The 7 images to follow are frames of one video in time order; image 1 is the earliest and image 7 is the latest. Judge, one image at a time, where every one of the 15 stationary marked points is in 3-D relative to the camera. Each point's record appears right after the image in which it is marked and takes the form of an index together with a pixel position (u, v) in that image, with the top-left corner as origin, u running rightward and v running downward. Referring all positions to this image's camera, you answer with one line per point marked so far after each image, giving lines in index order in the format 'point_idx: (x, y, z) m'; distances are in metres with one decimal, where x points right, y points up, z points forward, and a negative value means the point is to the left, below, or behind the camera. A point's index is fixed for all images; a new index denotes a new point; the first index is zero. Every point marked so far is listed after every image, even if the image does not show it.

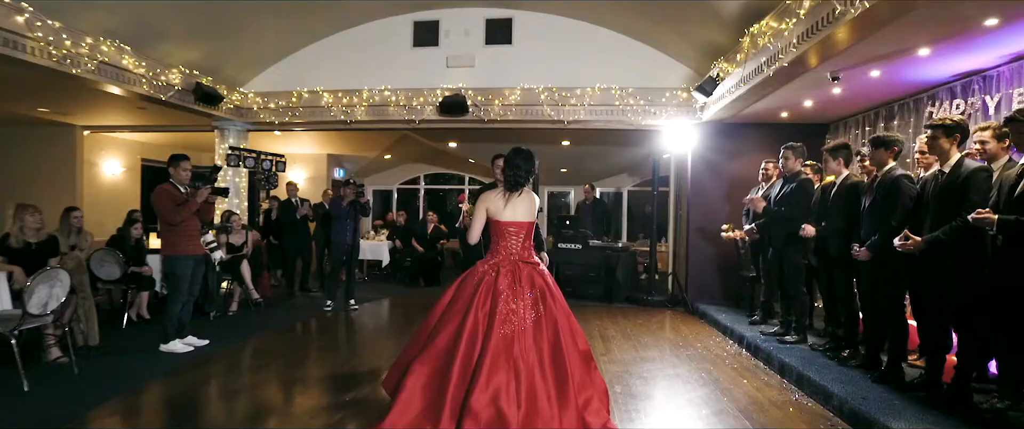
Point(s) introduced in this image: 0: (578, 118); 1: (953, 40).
0: (+0.9, +1.3, +6.5) m
1: (+2.9, +1.2, +3.4) m
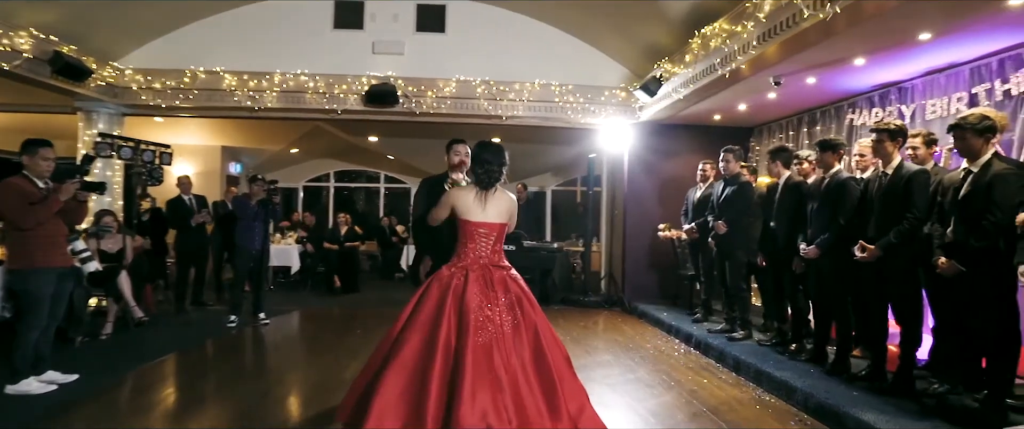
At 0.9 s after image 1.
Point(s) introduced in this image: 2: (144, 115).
0: (0.0, +1.3, +6.3) m
1: (+2.7, +1.2, +3.6) m
2: (-4.6, +1.2, +6.3) m
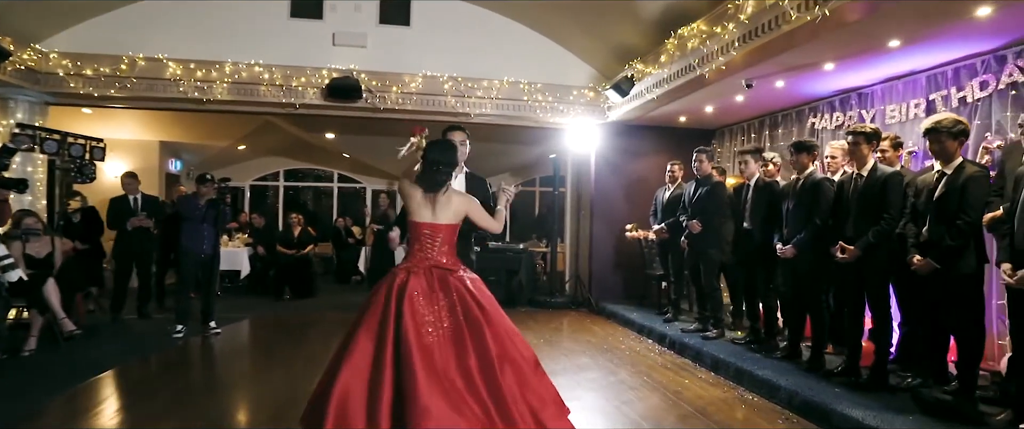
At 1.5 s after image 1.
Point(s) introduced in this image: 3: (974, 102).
0: (-0.3, +1.3, +6.1) m
1: (+2.6, +1.2, +3.8) m
2: (-5.0, +1.2, +5.7) m
3: (+3.3, +0.8, +3.6) m
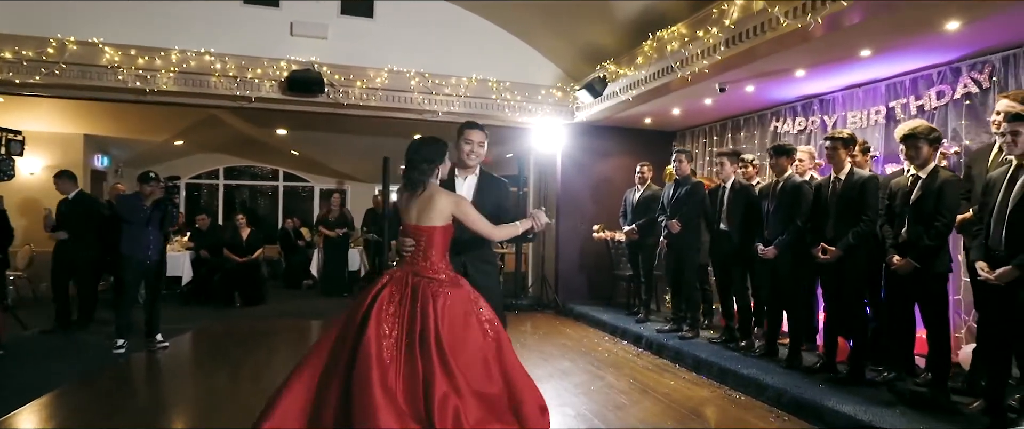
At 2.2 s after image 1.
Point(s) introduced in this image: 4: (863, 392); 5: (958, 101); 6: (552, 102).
0: (-0.7, +1.2, +6.0) m
1: (+2.4, +1.2, +3.9) m
2: (-5.3, +1.2, +5.0) m
3: (+3.2, +0.8, +3.9) m
4: (+2.2, -1.1, +3.2) m
5: (+3.3, +0.8, +3.7) m
6: (+0.5, +1.4, +6.3) m
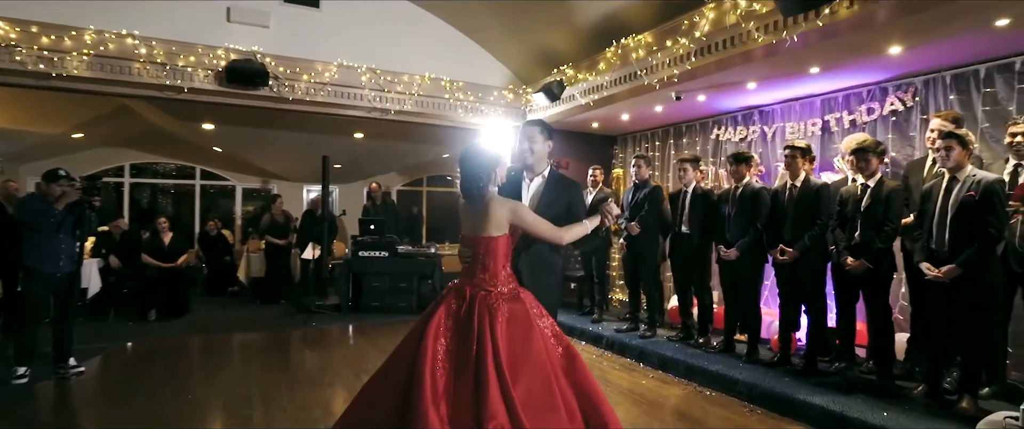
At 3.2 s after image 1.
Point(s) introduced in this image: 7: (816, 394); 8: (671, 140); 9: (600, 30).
0: (-1.2, +1.2, +5.7) m
1: (+2.2, +1.1, +4.2) m
2: (-5.6, +1.2, +4.0) m
3: (+3.0, +0.8, +4.3) m
4: (+2.1, -1.1, +3.5) m
5: (+3.1, +0.8, +4.2) m
6: (-0.1, +1.4, +6.3) m
7: (+1.9, -1.1, +3.2) m
8: (+2.0, +0.9, +6.2) m
9: (+0.9, +1.8, +5.0) m
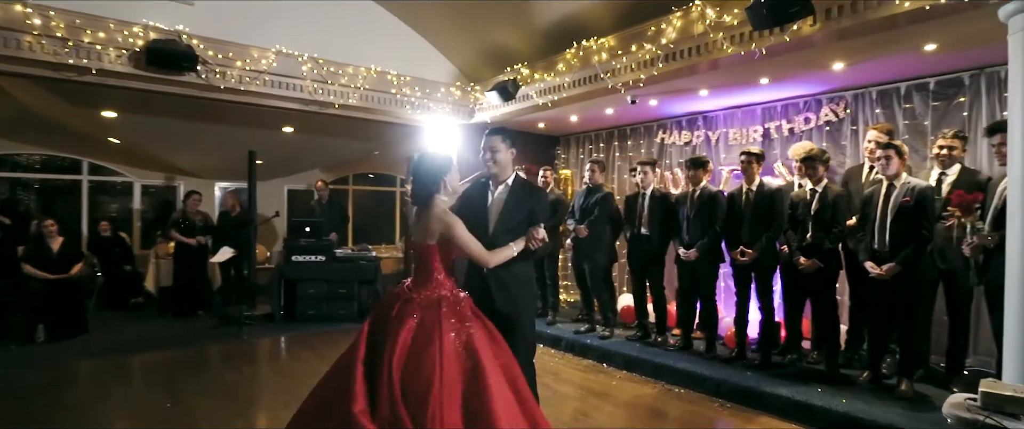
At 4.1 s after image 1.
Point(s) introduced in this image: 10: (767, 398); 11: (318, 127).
0: (-1.7, +1.2, +5.3) m
1: (+1.9, +1.1, +4.5) m
2: (-5.7, +1.1, +2.9) m
3: (+2.7, +0.8, +4.7) m
4: (+1.9, -1.2, +3.7) m
5: (+2.8, +0.8, +4.6) m
6: (-0.7, +1.4, +6.1) m
7: (+1.8, -1.2, +3.4) m
8: (+1.3, +0.9, +6.3) m
9: (+0.4, +1.8, +5.0) m
10: (+1.7, -1.2, +3.3) m
11: (-2.1, +1.0, +5.5) m
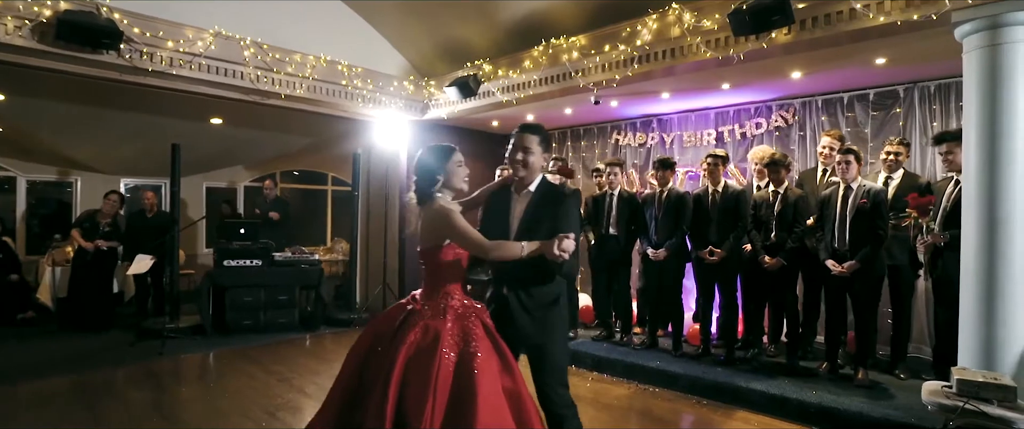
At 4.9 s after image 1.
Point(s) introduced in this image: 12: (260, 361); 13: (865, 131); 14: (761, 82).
0: (-2.1, +1.2, +4.9) m
1: (+1.6, +1.1, +4.6) m
2: (-5.7, +1.1, +1.9) m
3: (+2.3, +0.8, +4.9) m
4: (+1.8, -1.2, +3.8) m
5: (+2.5, +0.8, +4.8) m
6: (-1.2, +1.4, +5.8) m
7: (+1.7, -1.2, +3.6) m
8: (+0.8, +0.9, +6.4) m
9: (+0.1, +1.8, +4.9) m
10: (+1.5, -1.2, +3.4) m
11: (-2.5, +0.9, +5.0) m
12: (-2.3, -1.4, +4.7) m
13: (+3.0, +0.7, +4.3) m
14: (+2.1, +1.1, +4.2) m
